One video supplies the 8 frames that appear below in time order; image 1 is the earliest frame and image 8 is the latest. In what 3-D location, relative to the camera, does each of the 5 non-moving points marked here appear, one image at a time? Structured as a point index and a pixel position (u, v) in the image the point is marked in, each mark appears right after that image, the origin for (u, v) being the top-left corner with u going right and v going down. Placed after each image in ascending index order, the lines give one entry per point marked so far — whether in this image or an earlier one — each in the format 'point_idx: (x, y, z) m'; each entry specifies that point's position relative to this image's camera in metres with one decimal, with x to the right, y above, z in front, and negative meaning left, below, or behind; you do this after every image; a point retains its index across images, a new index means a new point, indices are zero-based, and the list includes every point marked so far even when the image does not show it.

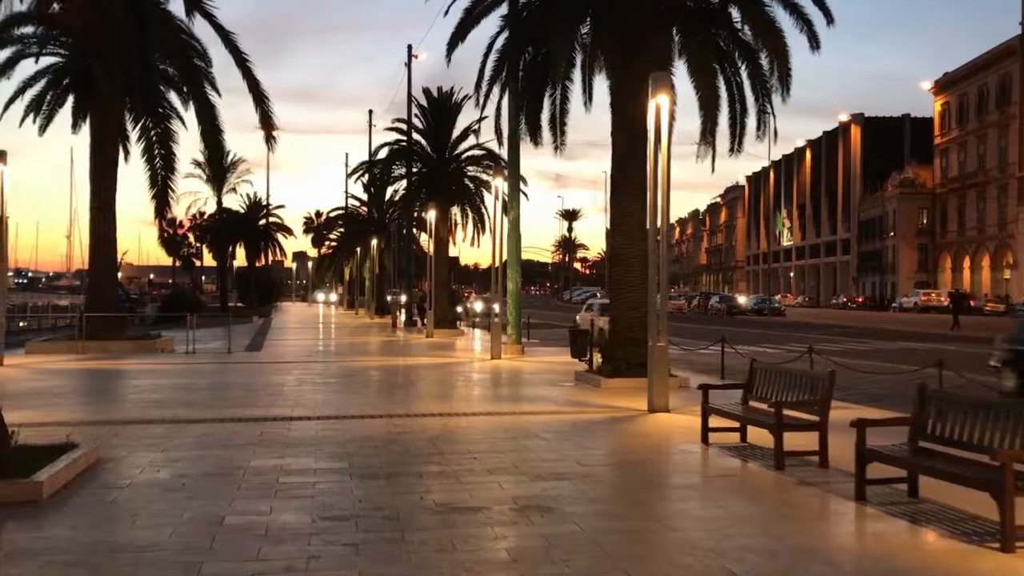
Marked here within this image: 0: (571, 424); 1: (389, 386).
0: (+0.8, -1.9, +13.6) m
1: (-2.4, -2.0, +19.2) m
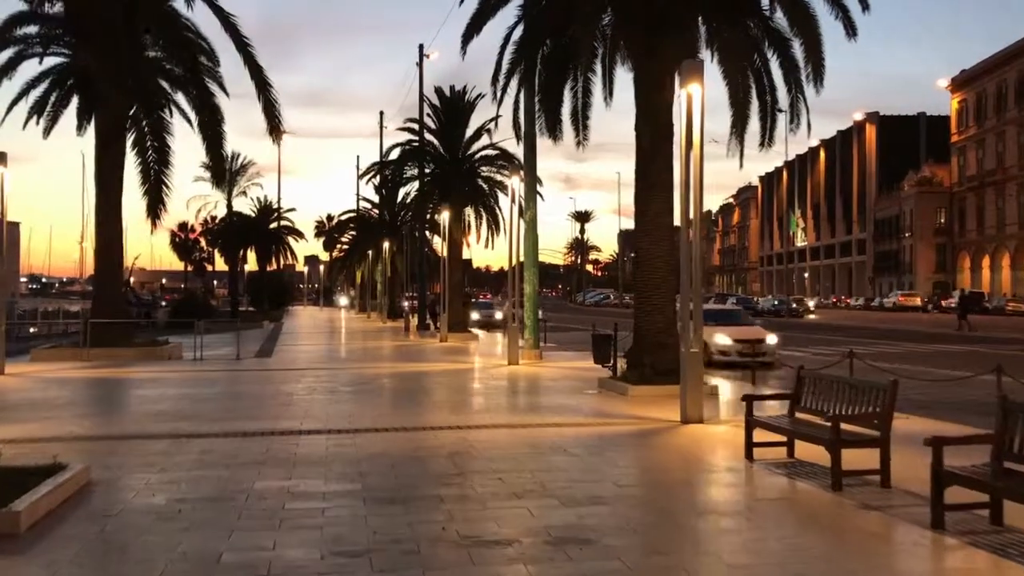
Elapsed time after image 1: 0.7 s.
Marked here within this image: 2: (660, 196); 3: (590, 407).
0: (+1.2, -2.0, +12.6) m
1: (-2.0, -2.0, +18.2) m
2: (+2.8, +1.8, +18.0) m
3: (+1.3, -2.0, +16.4) m
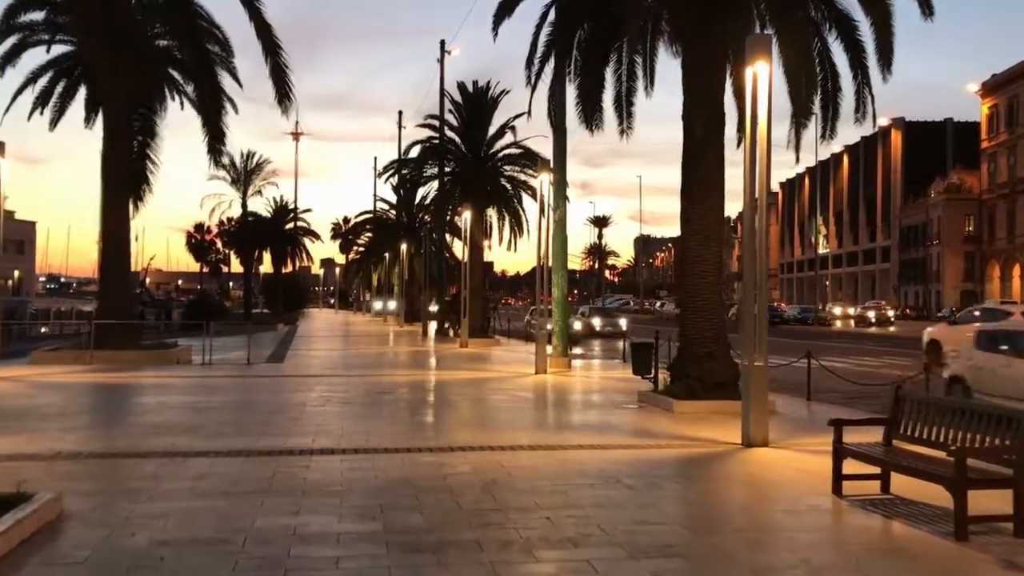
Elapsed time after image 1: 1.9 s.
0: (+1.6, -2.0, +11.0) m
1: (-1.4, -2.1, +16.7) m
2: (+3.4, +1.7, +16.4) m
3: (+1.9, -2.1, +14.8) m
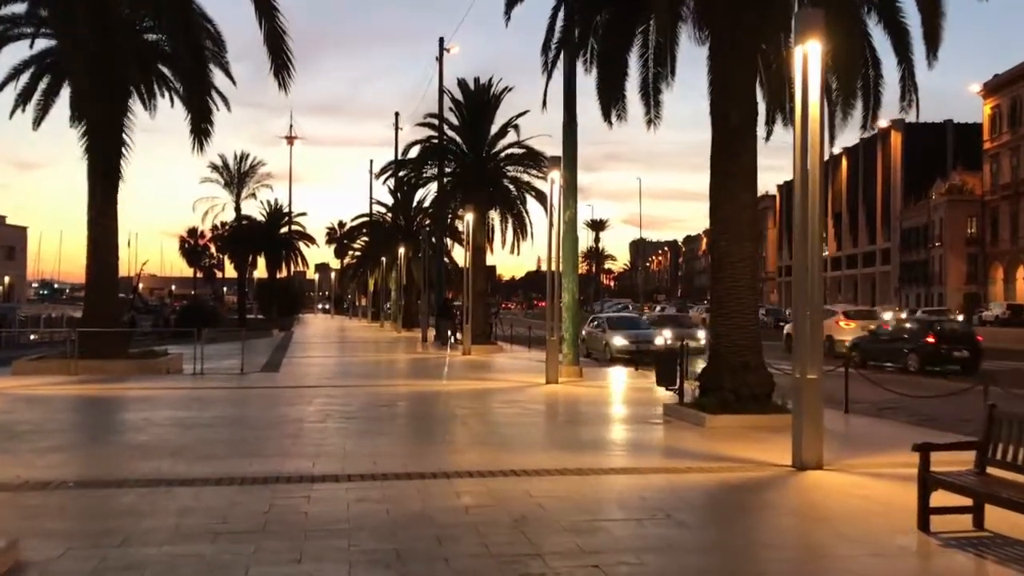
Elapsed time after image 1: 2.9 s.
0: (+1.9, -2.1, +9.7) m
1: (-1.2, -2.2, +15.4) m
2: (+3.7, +1.6, +15.1) m
3: (+2.1, -2.2, +13.5) m
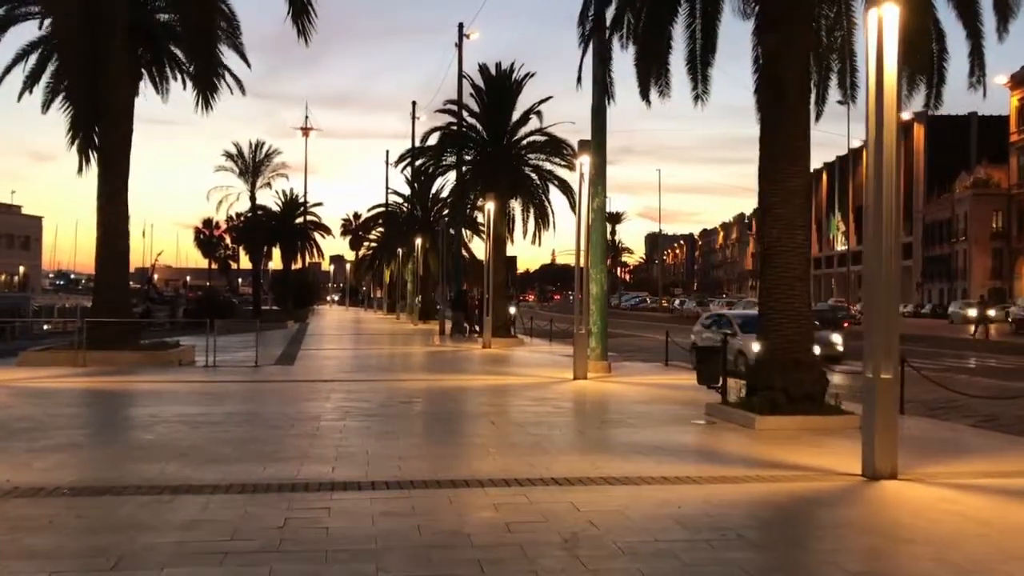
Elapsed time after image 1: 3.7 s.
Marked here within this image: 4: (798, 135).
0: (+2.3, -2.0, +8.7) m
1: (-0.7, -2.0, +14.3) m
2: (+4.2, +1.7, +14.0) m
3: (+2.6, -2.0, +12.5) m
4: (+4.2, +2.2, +14.0) m
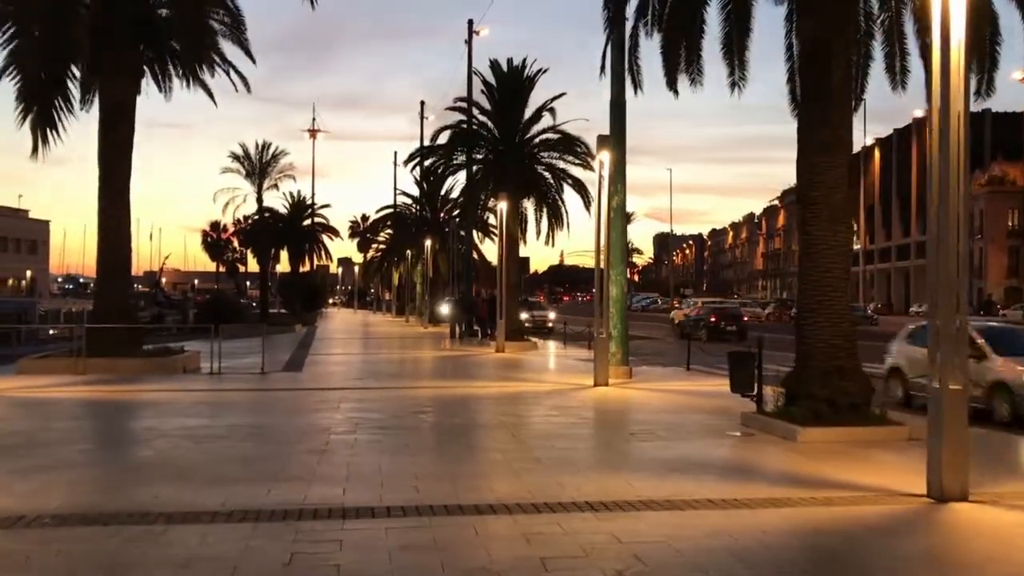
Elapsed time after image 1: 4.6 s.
0: (+2.6, -2.0, +7.7) m
1: (-0.4, -2.0, +13.4) m
2: (+4.4, +1.7, +13.1) m
3: (+2.9, -2.0, +11.5) m
4: (+4.5, +2.2, +13.1) m
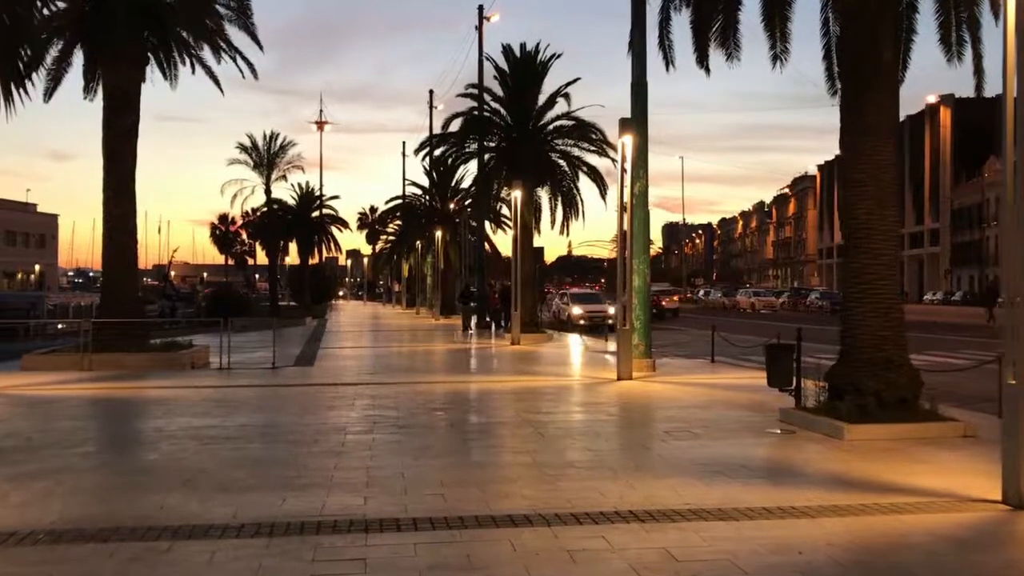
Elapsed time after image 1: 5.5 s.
0: (+2.9, -1.9, +7.0) m
1: (-0.1, -1.9, +12.7) m
2: (+4.8, +1.9, +12.2) m
3: (+3.2, -1.9, +10.8) m
4: (+4.8, +2.4, +12.3) m
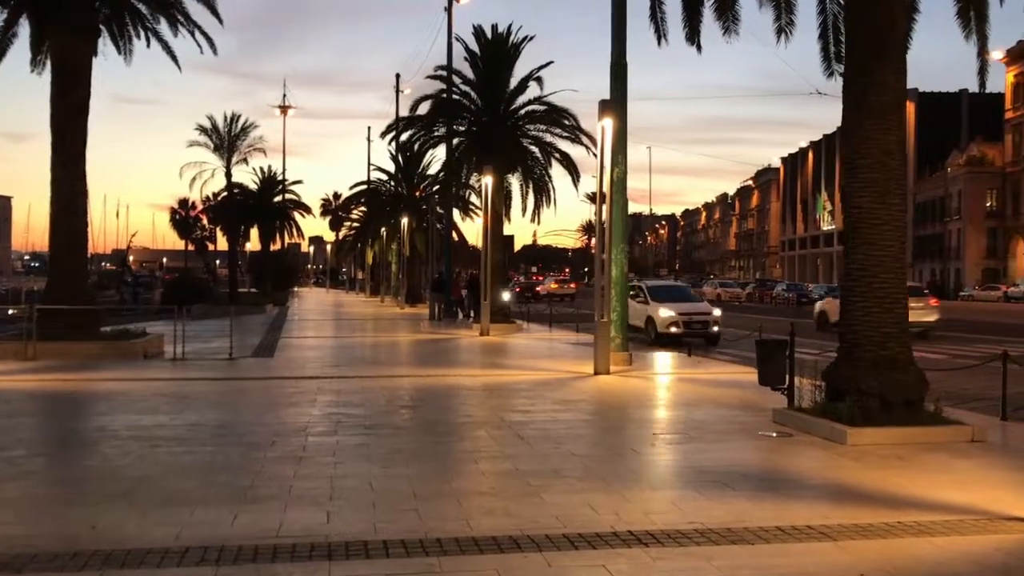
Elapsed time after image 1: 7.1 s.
0: (+2.8, -1.9, +6.1) m
1: (-0.3, -1.8, +11.7) m
2: (+4.5, +2.0, +11.4) m
3: (+3.0, -1.8, +9.9) m
4: (+4.5, +2.4, +11.4) m
